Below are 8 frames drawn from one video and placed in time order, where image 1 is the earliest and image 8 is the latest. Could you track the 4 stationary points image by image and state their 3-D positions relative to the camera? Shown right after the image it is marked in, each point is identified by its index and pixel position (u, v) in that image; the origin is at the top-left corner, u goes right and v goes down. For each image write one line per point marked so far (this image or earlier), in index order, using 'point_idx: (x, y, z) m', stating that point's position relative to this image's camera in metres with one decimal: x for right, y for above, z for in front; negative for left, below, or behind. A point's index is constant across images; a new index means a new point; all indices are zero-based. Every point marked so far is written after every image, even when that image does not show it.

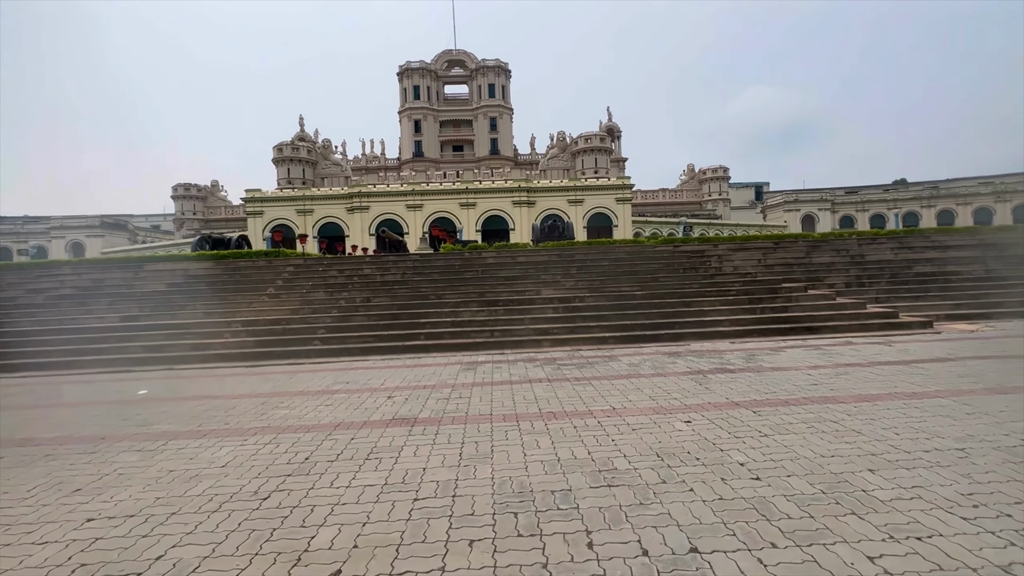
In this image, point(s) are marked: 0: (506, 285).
0: (-0.2, +0.1, +12.0) m
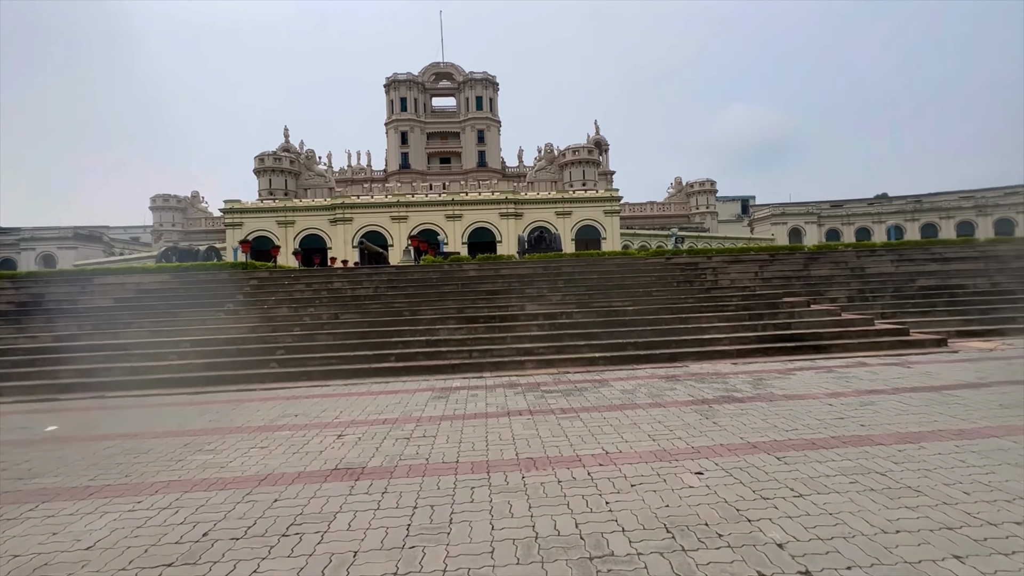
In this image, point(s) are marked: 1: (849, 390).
0: (-0.6, -0.3, +11.1) m
1: (+4.4, -1.3, +6.1) m
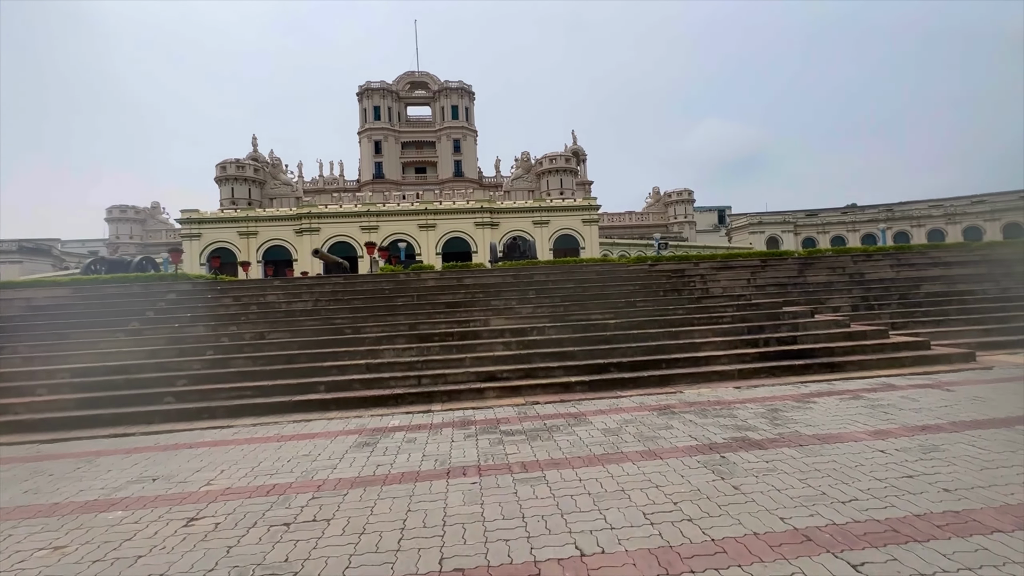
0: (-1.3, -0.5, +9.5) m
1: (+3.8, -1.4, +4.7) m
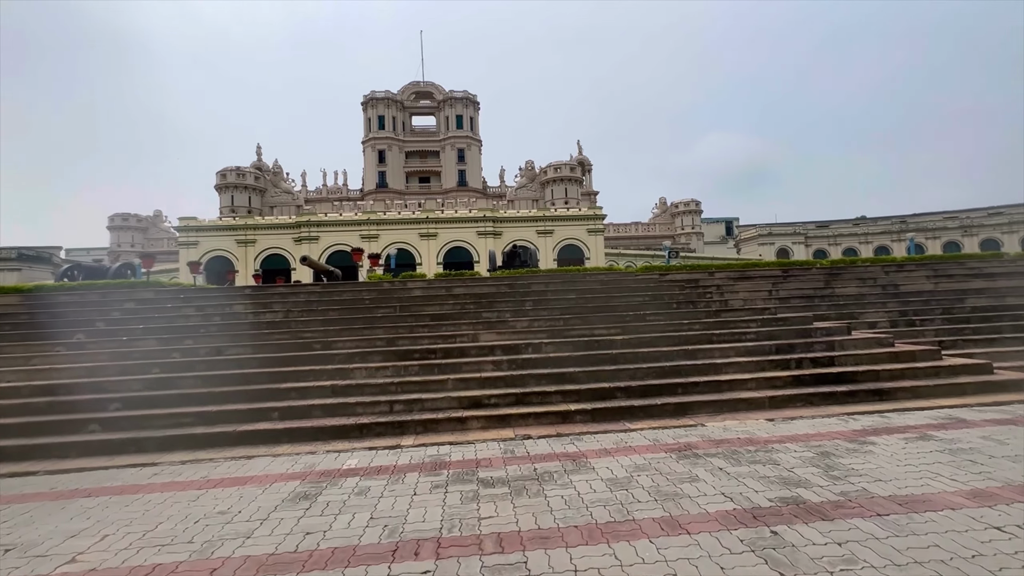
0: (-1.5, -0.7, +8.4) m
1: (+3.6, -1.5, +3.5) m
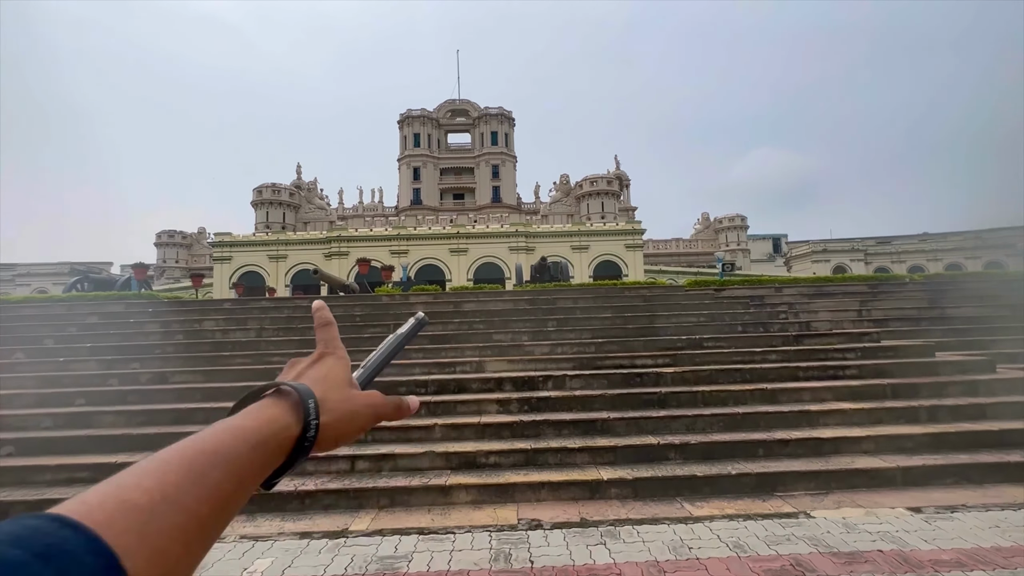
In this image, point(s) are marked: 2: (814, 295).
0: (-1.2, -0.9, +6.7) m
1: (+3.5, -1.5, +1.5) m
2: (+6.1, -0.1, +9.5) m
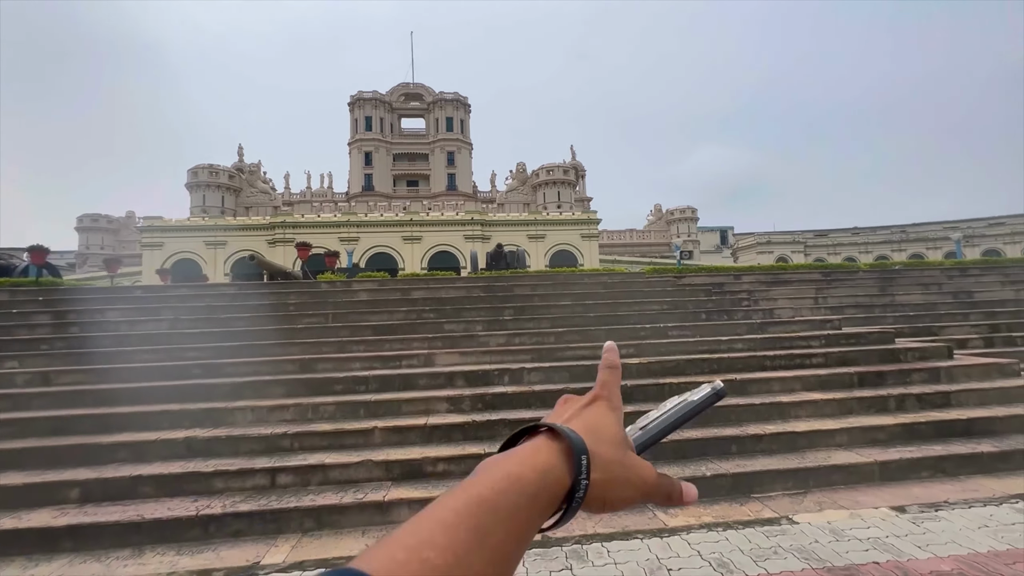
0: (-1.8, -0.7, +6.0) m
1: (+3.3, -1.5, +1.2) m
2: (+5.2, +0.1, +9.4) m
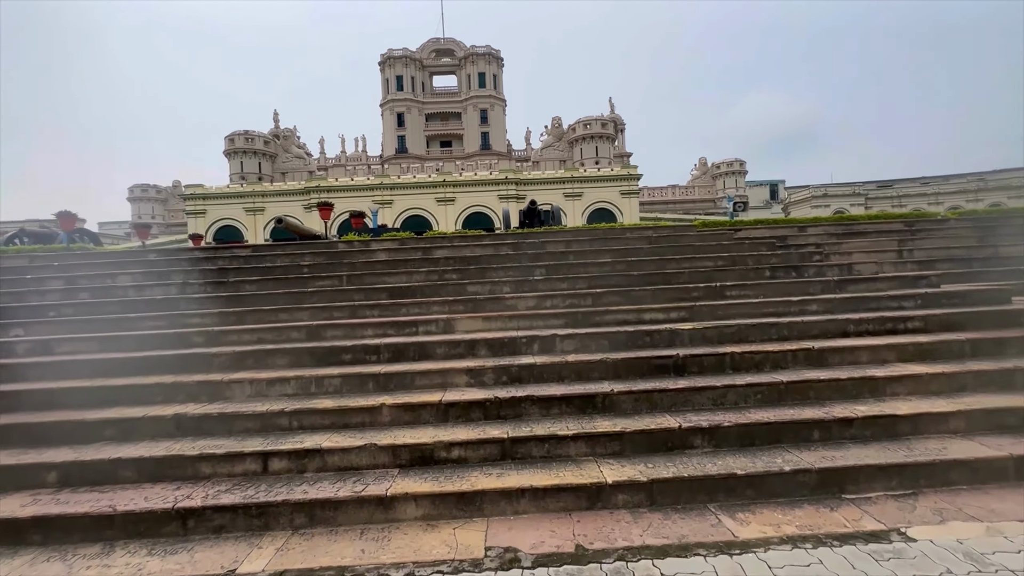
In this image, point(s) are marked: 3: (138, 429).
0: (-1.5, -0.2, +5.4) m
1: (+3.3, -1.3, +0.3) m
2: (+5.7, +0.9, +8.2) m
3: (-2.9, -1.1, +3.7) m
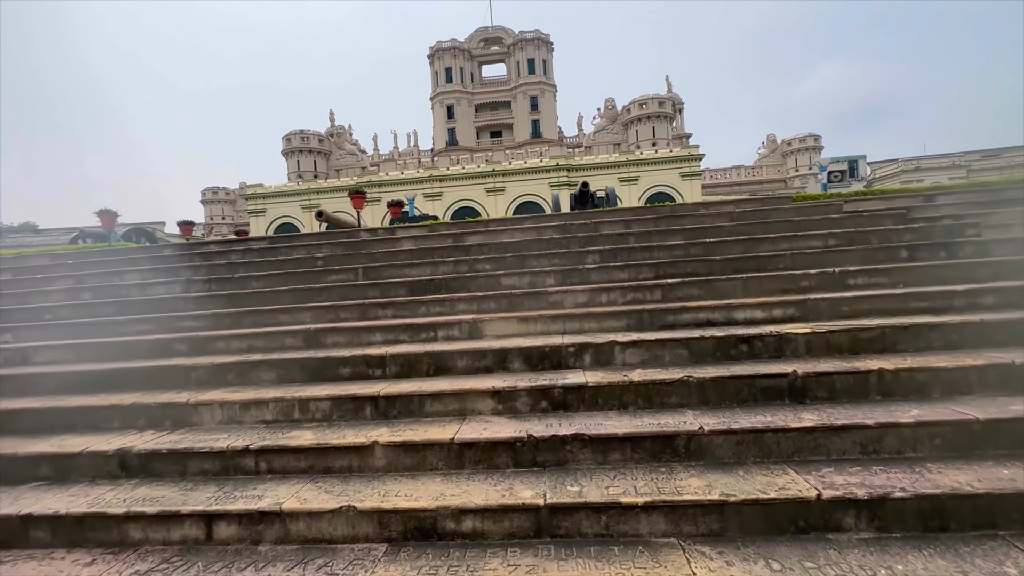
0: (-1.1, -0.2, +4.4) m
1: (+3.1, -1.3, -1.2) m
2: (+6.4, +1.1, +6.3) m
3: (-2.7, -1.1, +2.9) m
